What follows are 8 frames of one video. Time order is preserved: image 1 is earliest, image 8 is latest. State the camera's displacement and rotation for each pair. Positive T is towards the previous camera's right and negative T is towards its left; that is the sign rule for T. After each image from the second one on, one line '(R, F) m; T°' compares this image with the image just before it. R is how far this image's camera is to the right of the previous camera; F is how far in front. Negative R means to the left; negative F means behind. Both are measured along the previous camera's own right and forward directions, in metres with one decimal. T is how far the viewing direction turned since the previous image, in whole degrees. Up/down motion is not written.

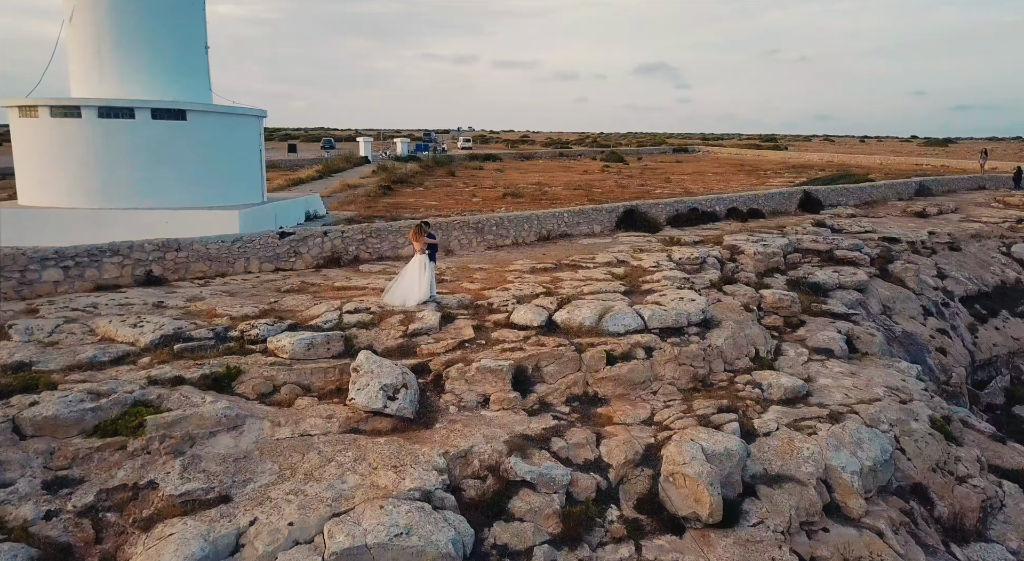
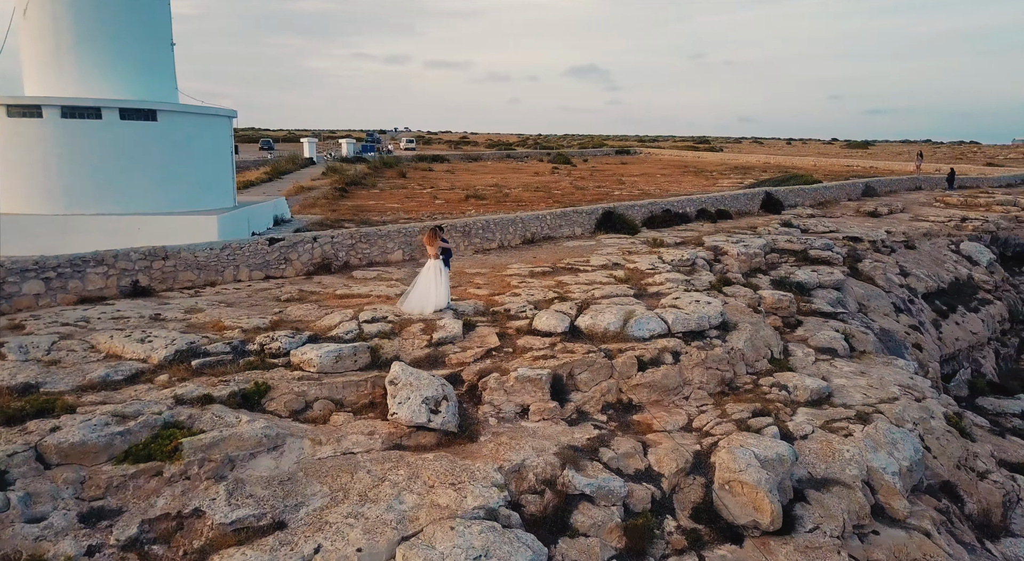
(-0.9, +0.2) m; +3°
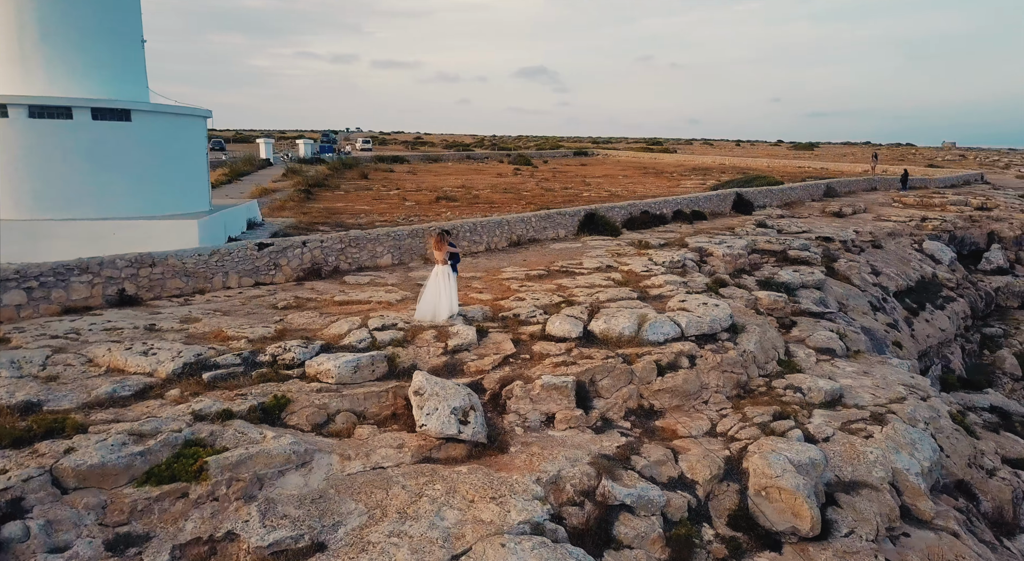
(-0.6, +0.2) m; +3°
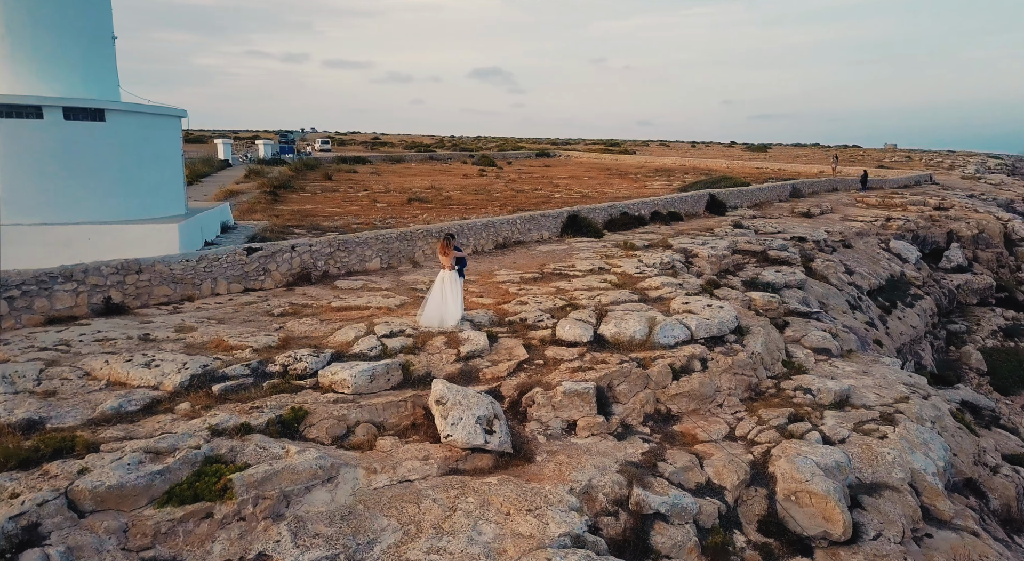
(-0.5, +0.2) m; +2°
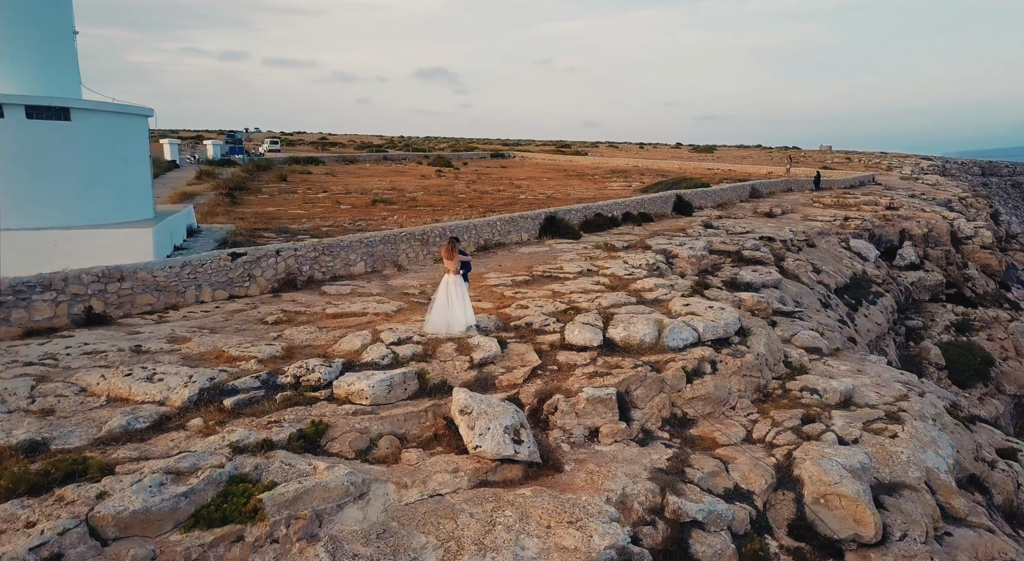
(-0.6, +0.2) m; +3°
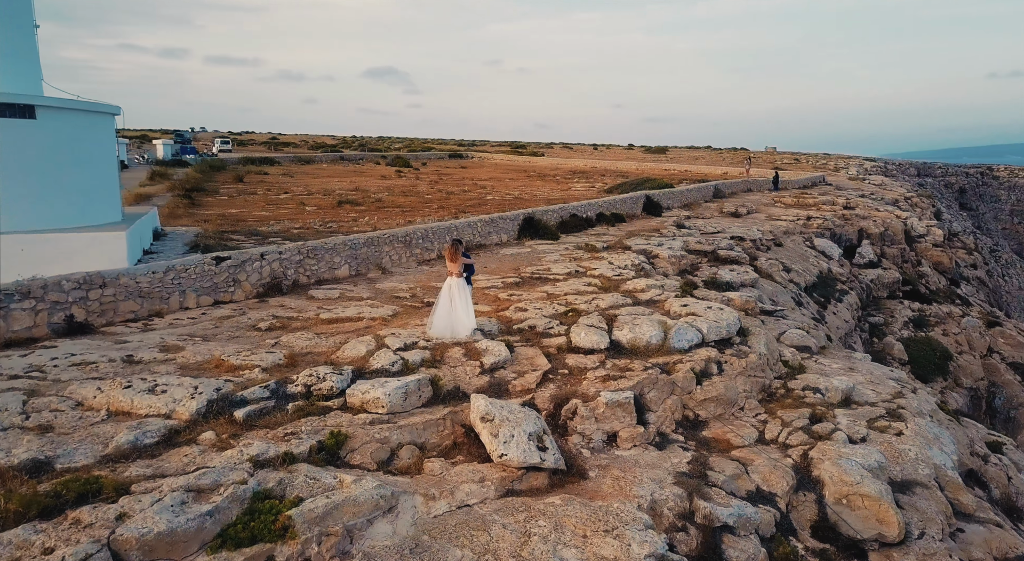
(-0.5, +0.1) m; +3°
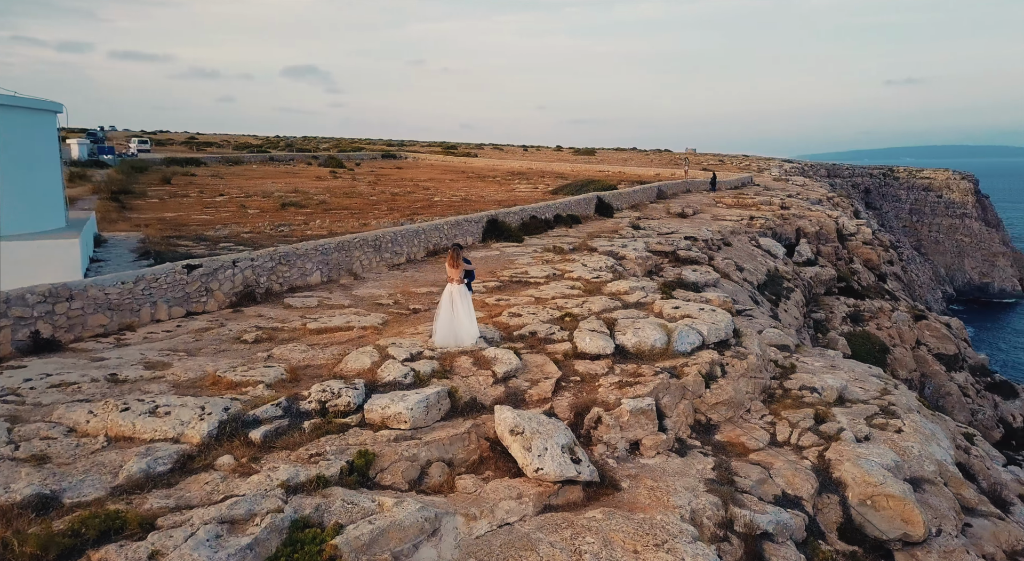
(-0.8, +0.2) m; +4°
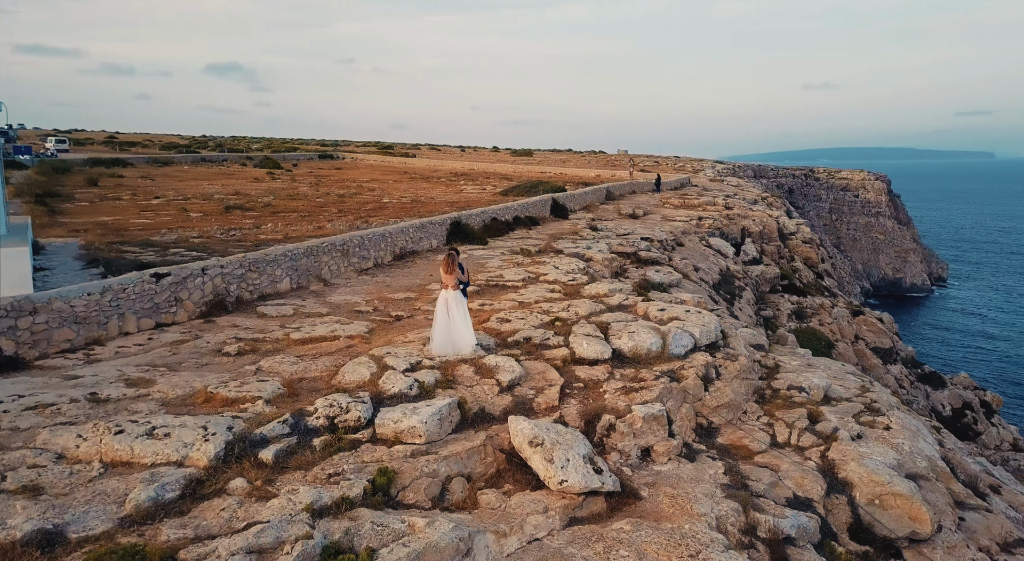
(-0.6, +0.1) m; +4°
